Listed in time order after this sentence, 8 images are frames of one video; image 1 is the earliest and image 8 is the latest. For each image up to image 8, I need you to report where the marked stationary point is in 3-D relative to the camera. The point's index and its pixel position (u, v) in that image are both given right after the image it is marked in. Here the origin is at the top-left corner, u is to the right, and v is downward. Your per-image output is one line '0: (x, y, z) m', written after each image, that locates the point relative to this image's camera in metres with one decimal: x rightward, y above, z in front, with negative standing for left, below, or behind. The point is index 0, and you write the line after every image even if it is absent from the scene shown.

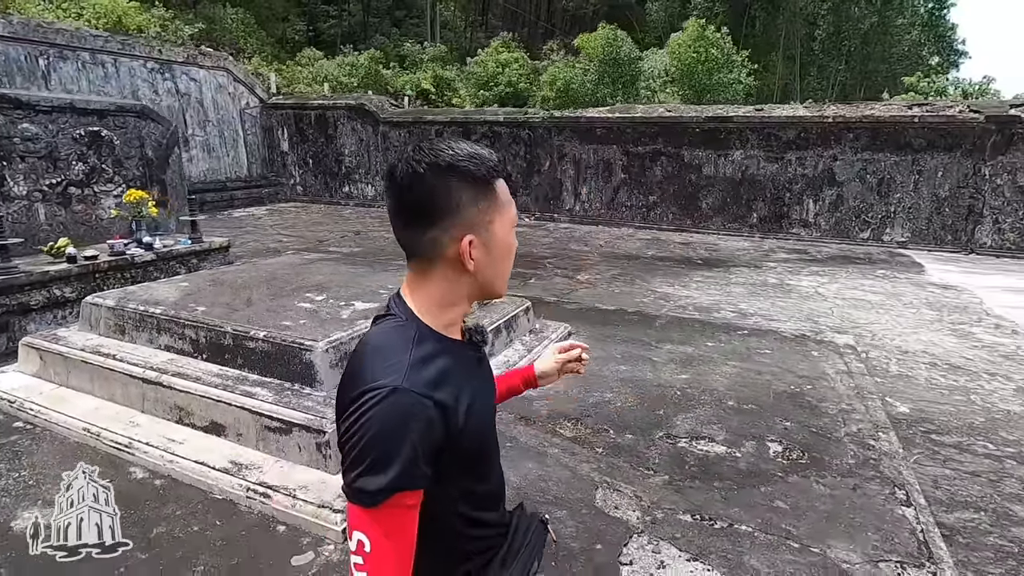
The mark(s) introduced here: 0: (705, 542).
0: (+0.6, -0.7, +1.6) m
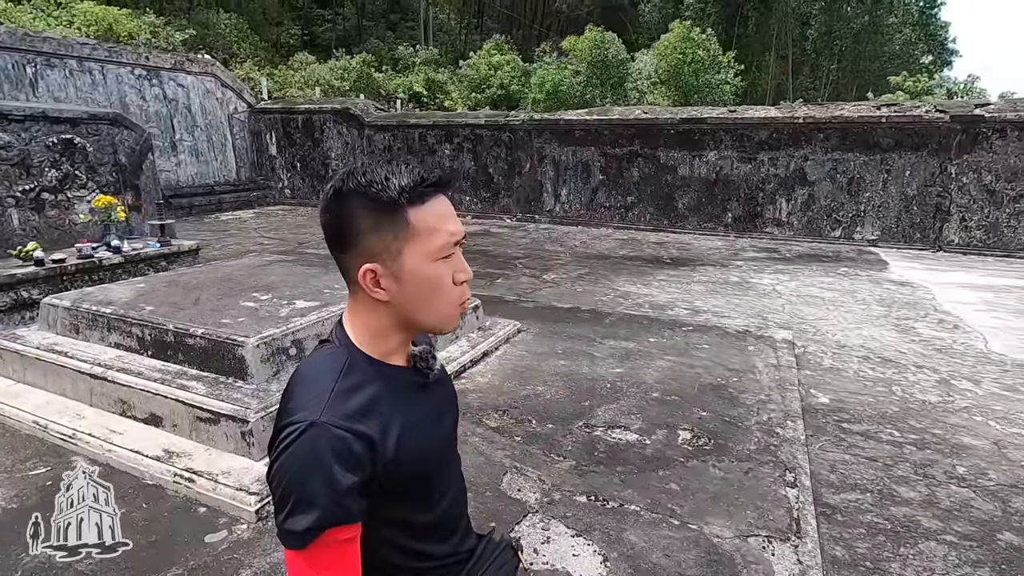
0: (+0.2, -0.7, +1.7) m
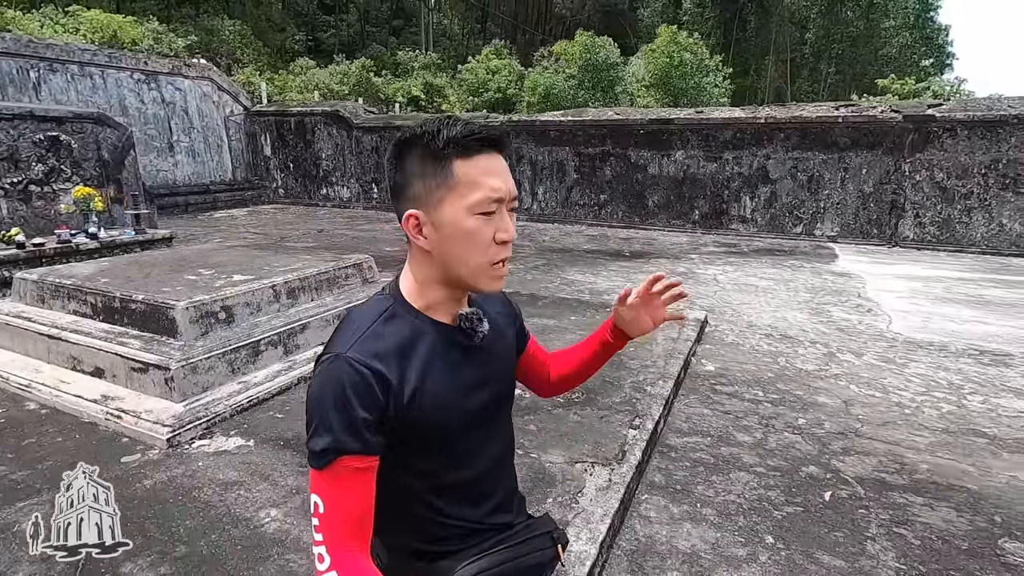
0: (-0.2, -0.6, +2.0) m
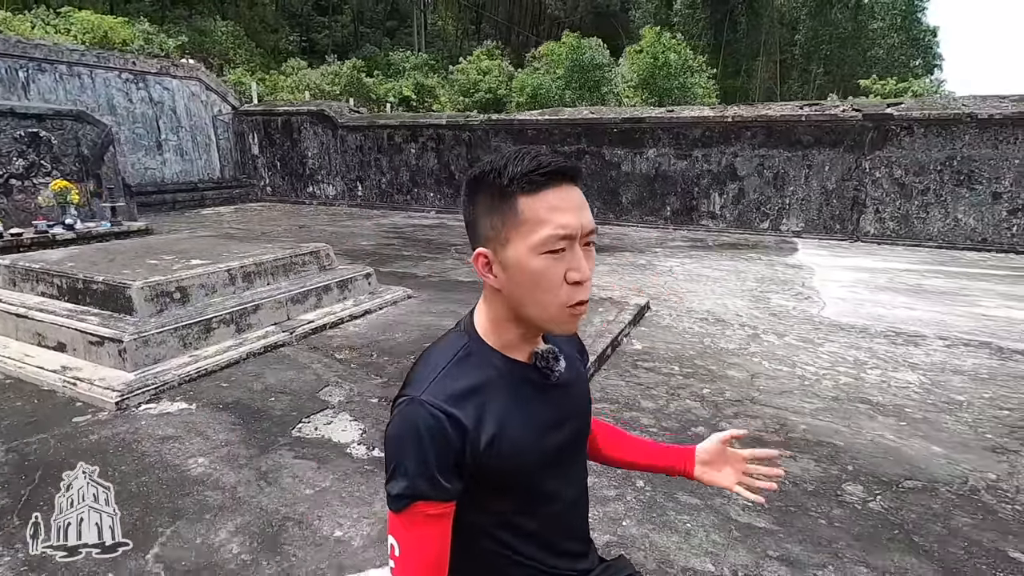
0: (-0.6, -0.5, +2.2) m
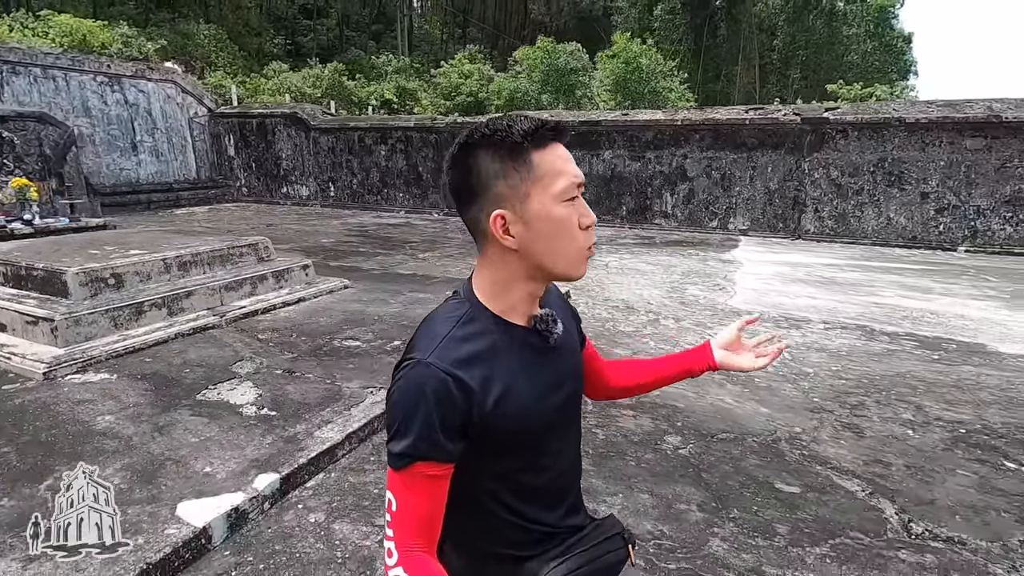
0: (-1.1, -0.4, +2.5) m
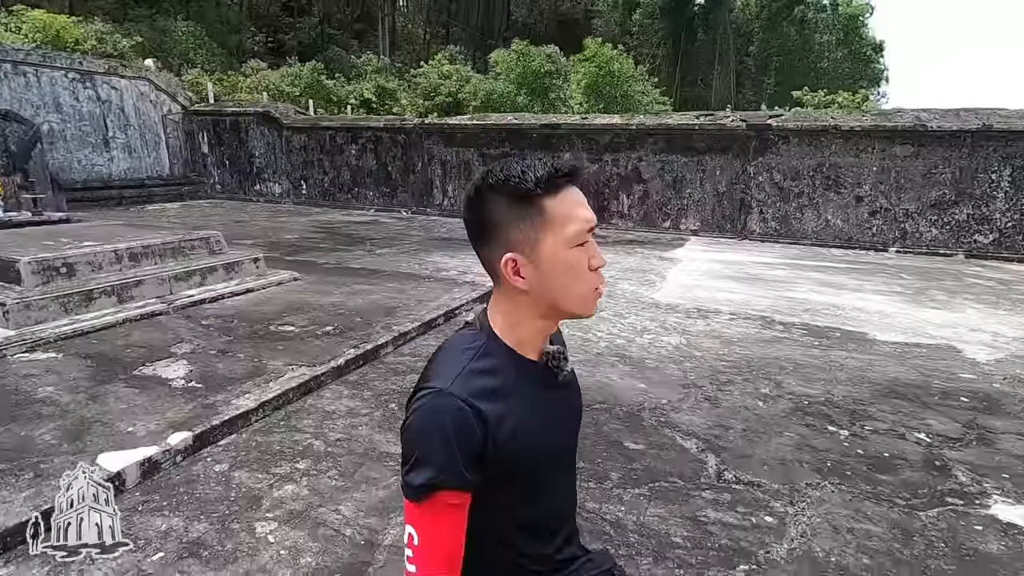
0: (-1.6, -0.4, +2.7) m
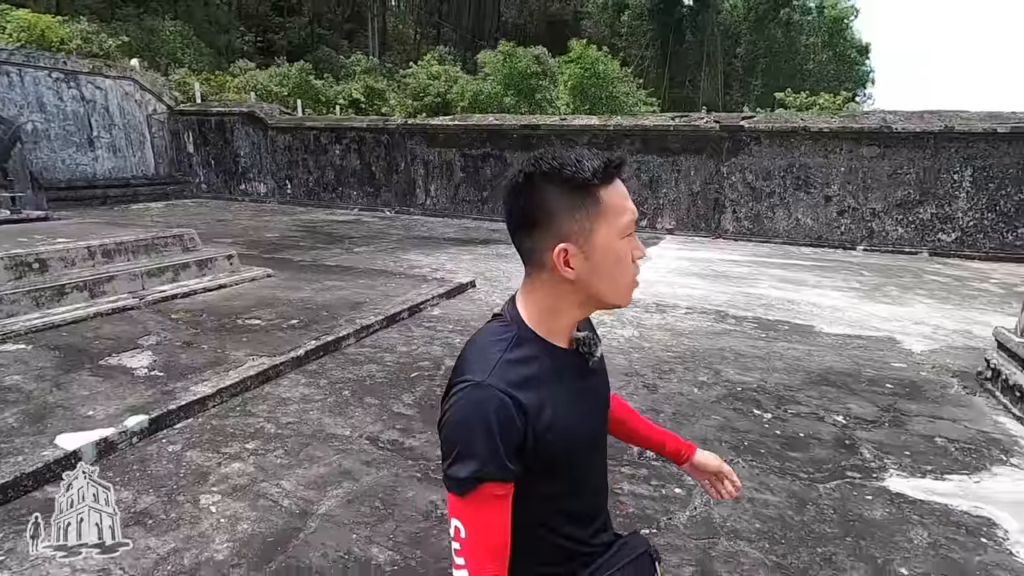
0: (-1.8, -0.3, +2.8) m
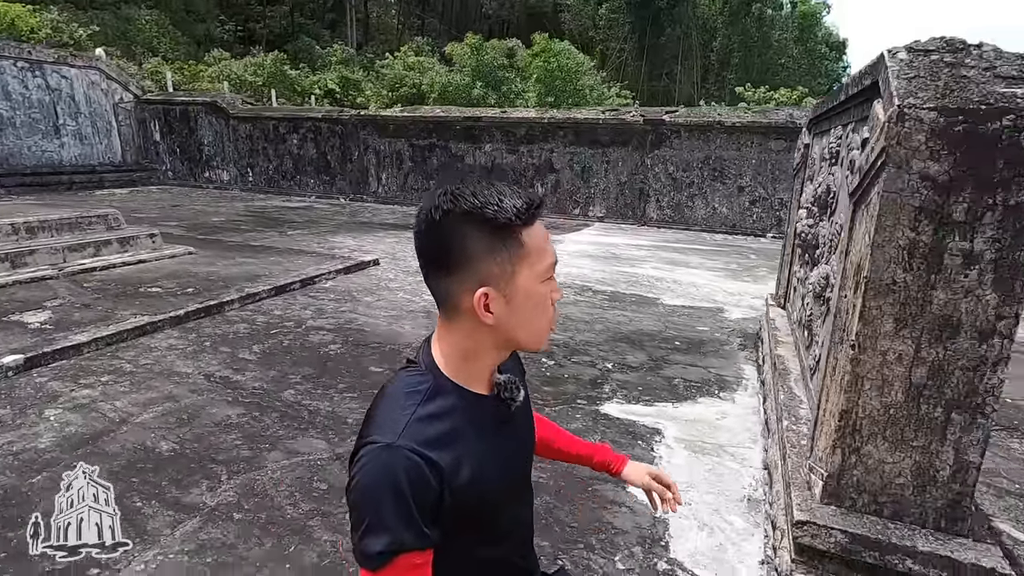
0: (-2.8, -0.1, +3.3) m
